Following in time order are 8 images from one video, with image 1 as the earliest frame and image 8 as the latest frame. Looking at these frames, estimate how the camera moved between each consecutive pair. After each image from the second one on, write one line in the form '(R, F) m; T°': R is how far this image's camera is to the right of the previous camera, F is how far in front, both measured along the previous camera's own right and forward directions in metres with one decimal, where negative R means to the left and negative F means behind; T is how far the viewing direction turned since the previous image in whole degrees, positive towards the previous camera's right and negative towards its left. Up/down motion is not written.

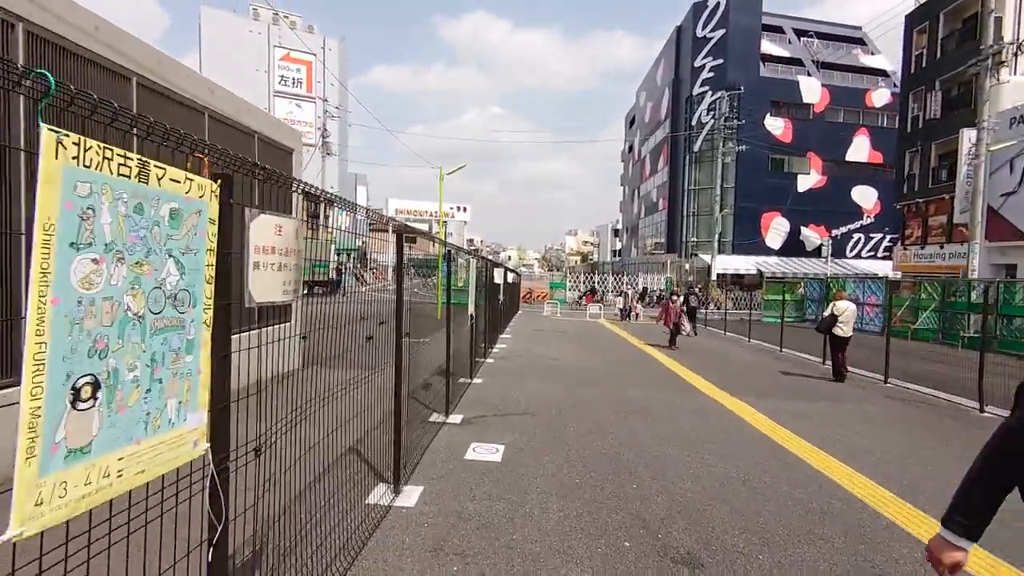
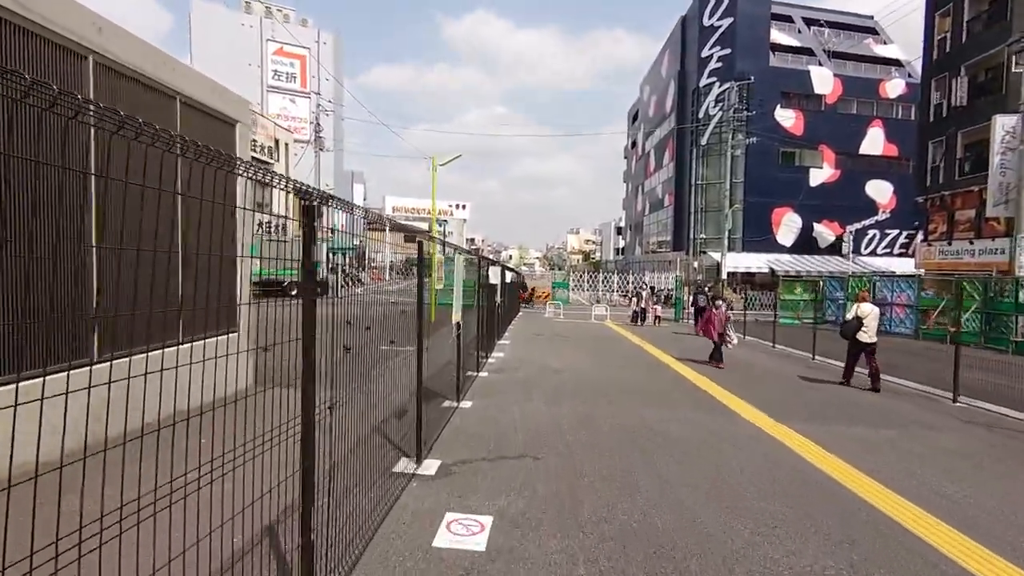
(+0.1, +1.5) m; 0°
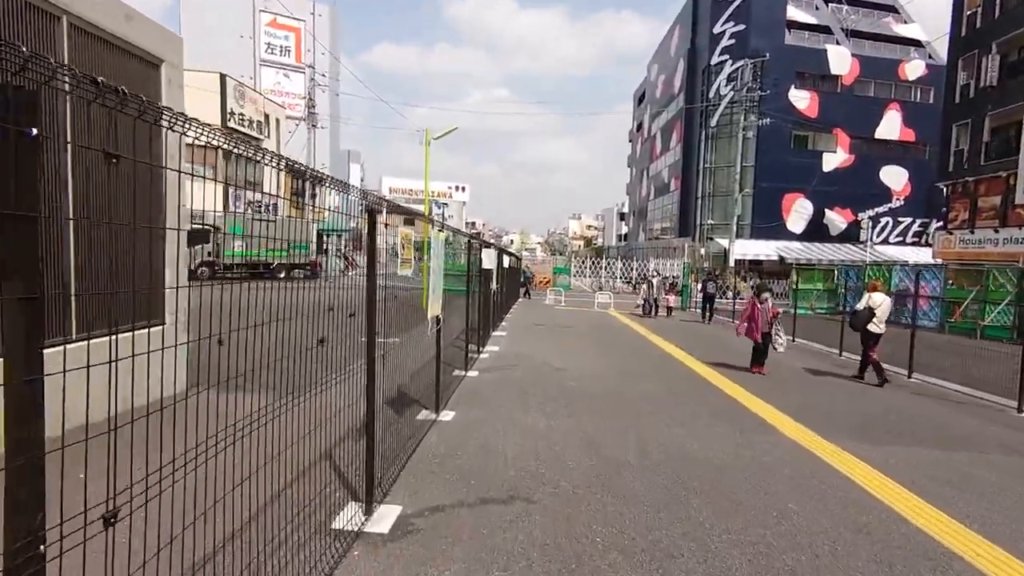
(+0.1, +1.2) m; 0°
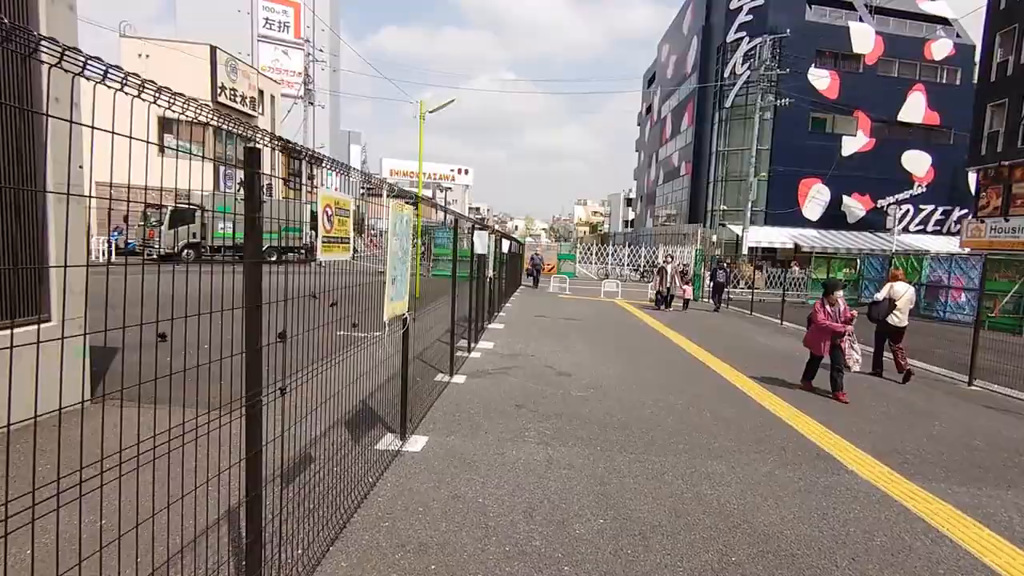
(+0.1, +1.3) m; 0°
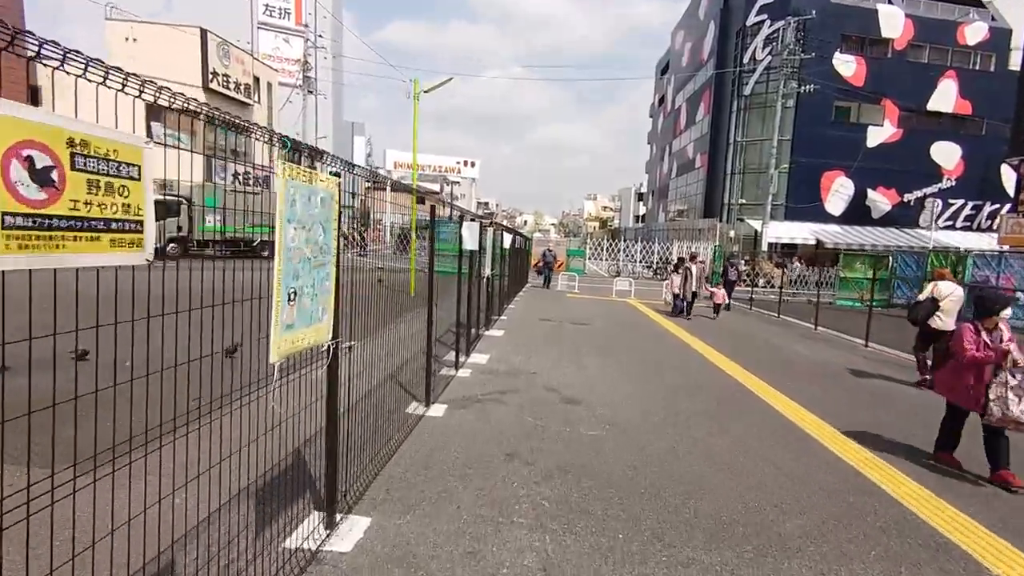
(+0.1, +1.4) m; -1°
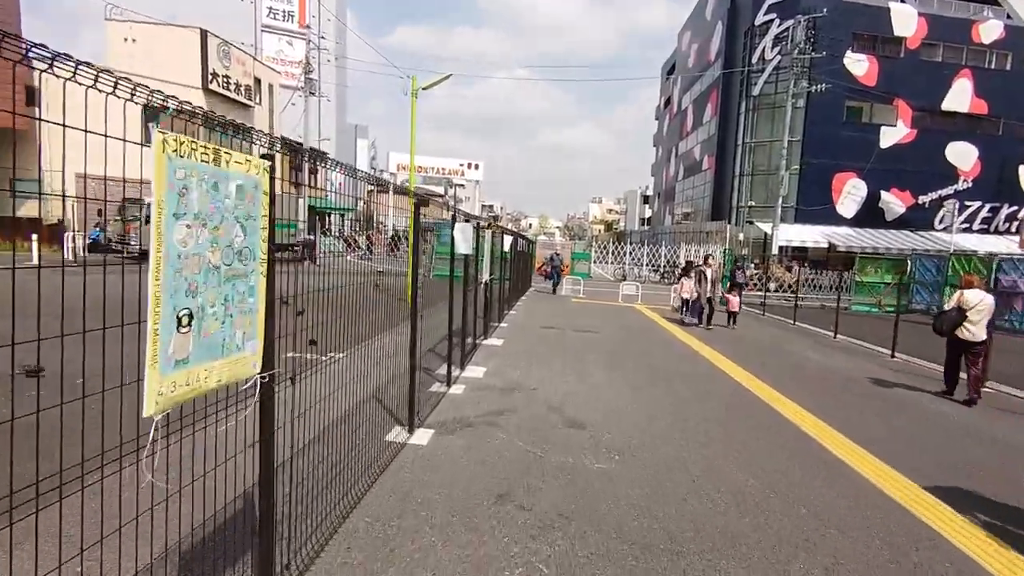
(+0.1, +0.6) m; -1°
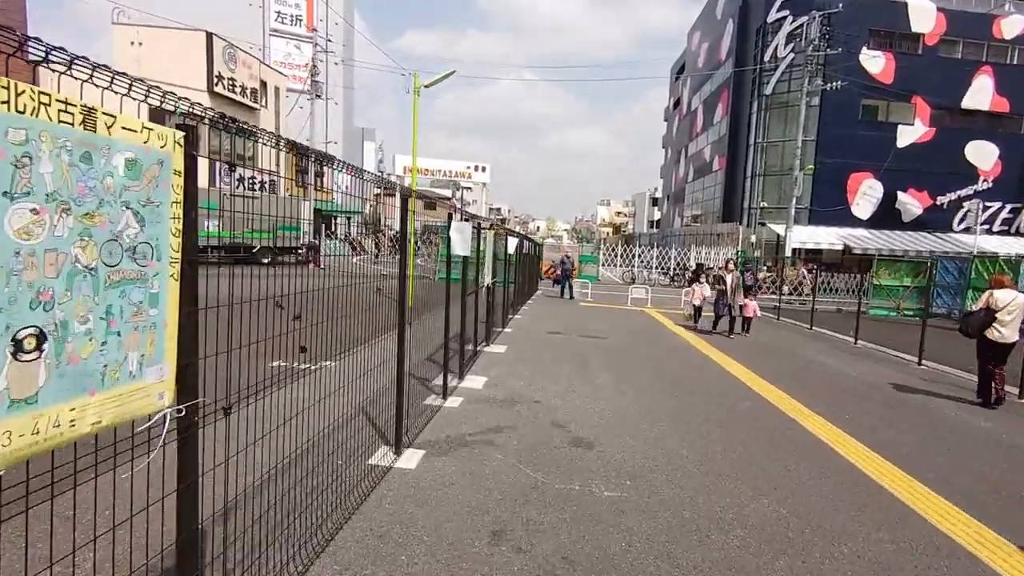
(+0.1, +0.5) m; -1°
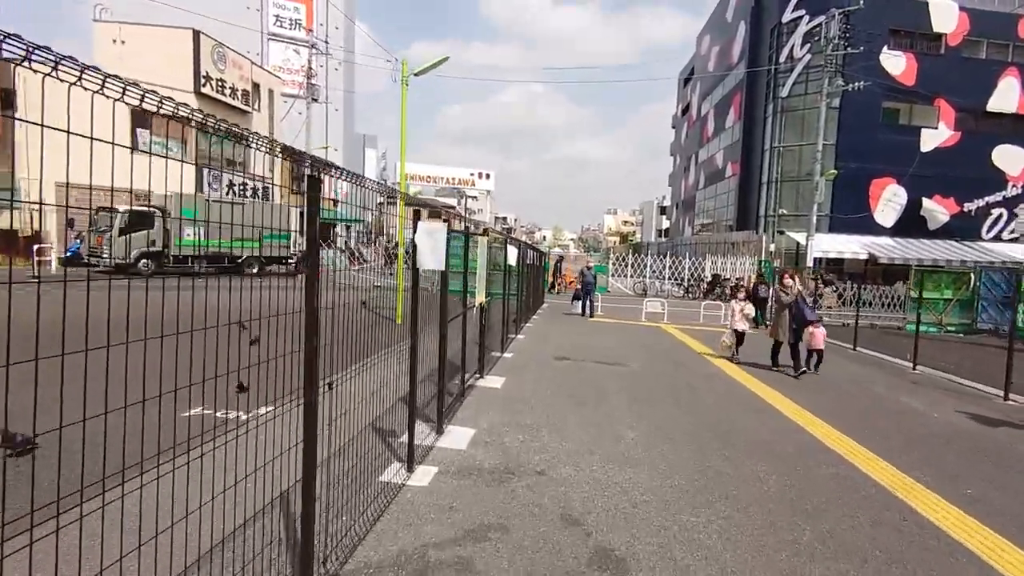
(+0.1, +1.6) m; -1°
